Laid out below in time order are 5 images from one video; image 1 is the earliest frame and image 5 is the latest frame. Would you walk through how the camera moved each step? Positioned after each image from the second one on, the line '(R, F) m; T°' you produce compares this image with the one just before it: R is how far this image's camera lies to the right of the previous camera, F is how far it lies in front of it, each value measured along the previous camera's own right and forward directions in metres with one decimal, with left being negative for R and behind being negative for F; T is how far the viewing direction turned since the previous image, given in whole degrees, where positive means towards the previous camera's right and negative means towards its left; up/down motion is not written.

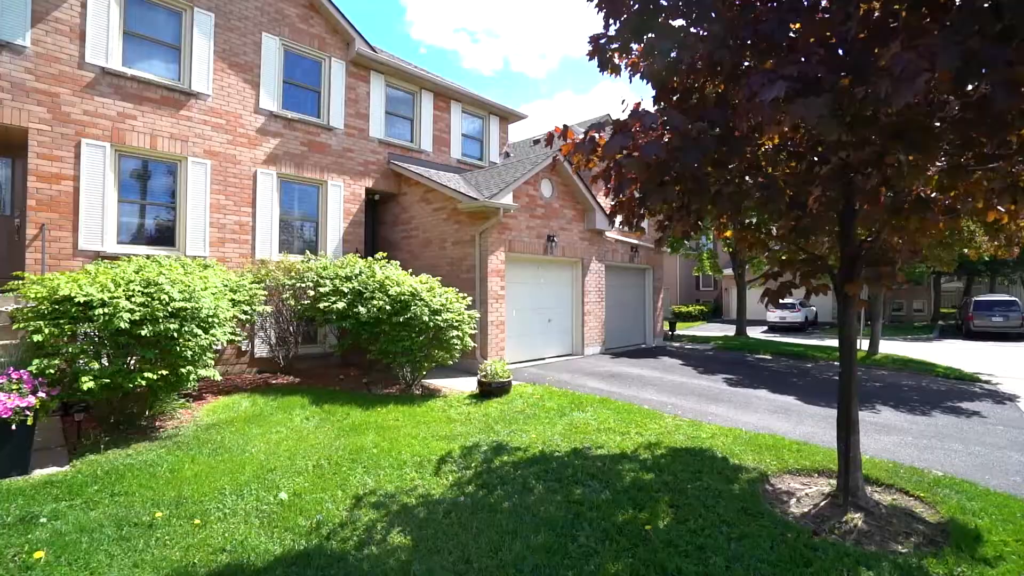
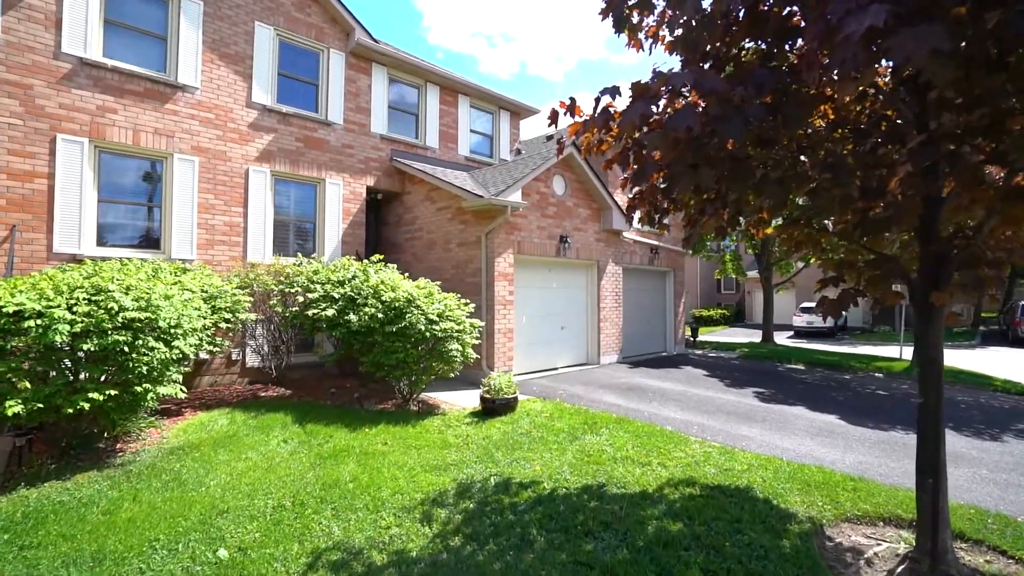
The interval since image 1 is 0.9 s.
(+0.2, +0.8) m; -2°
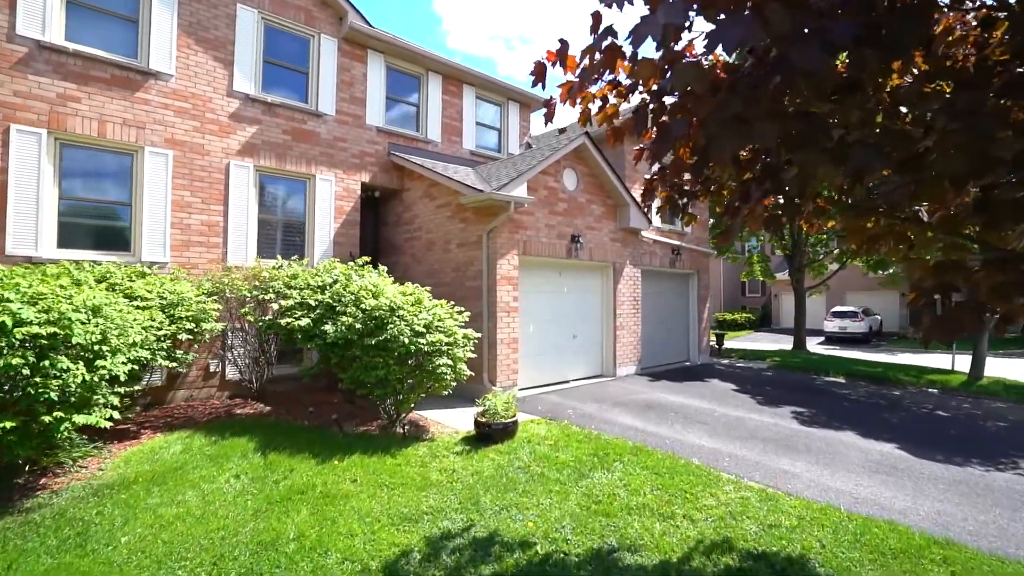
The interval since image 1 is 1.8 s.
(+0.2, +0.9) m; -2°
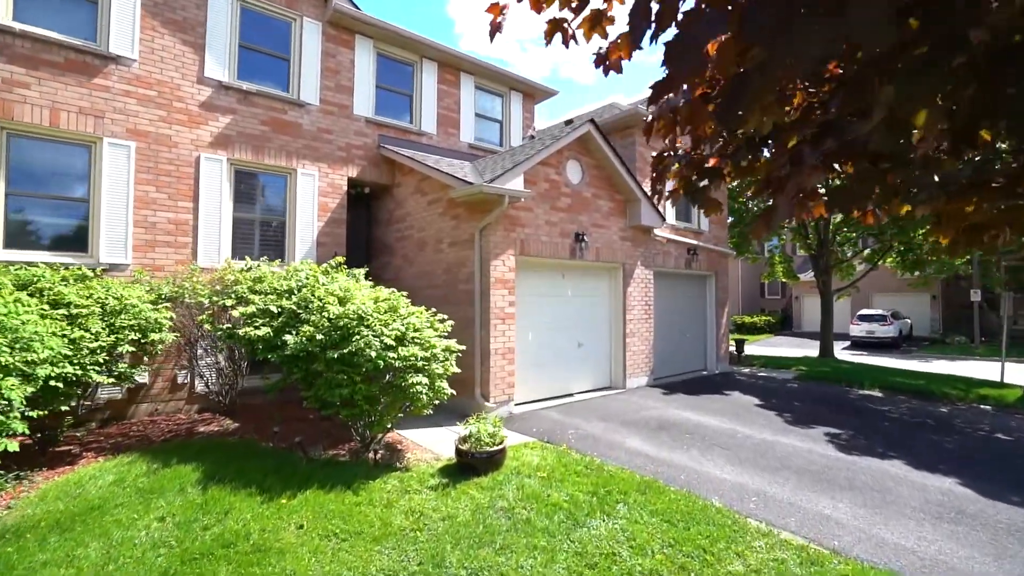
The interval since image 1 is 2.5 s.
(+0.3, +0.8) m; -2°
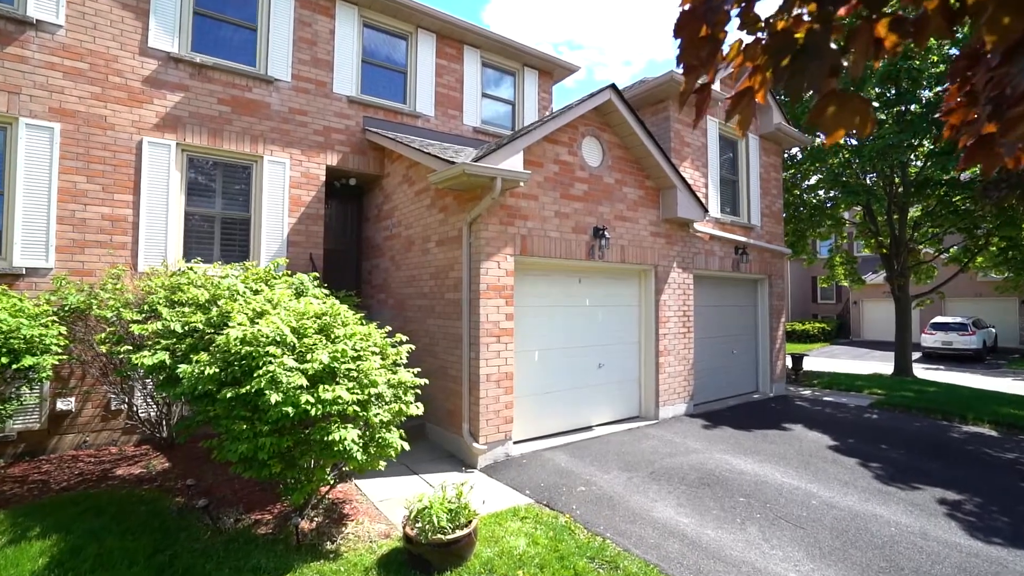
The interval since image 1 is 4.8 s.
(+0.5, +1.6) m; -4°
